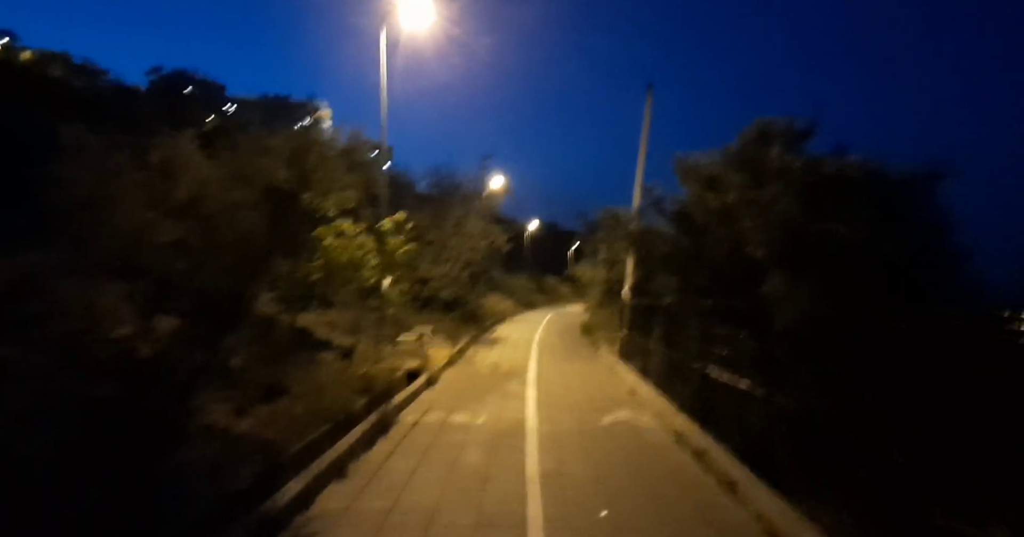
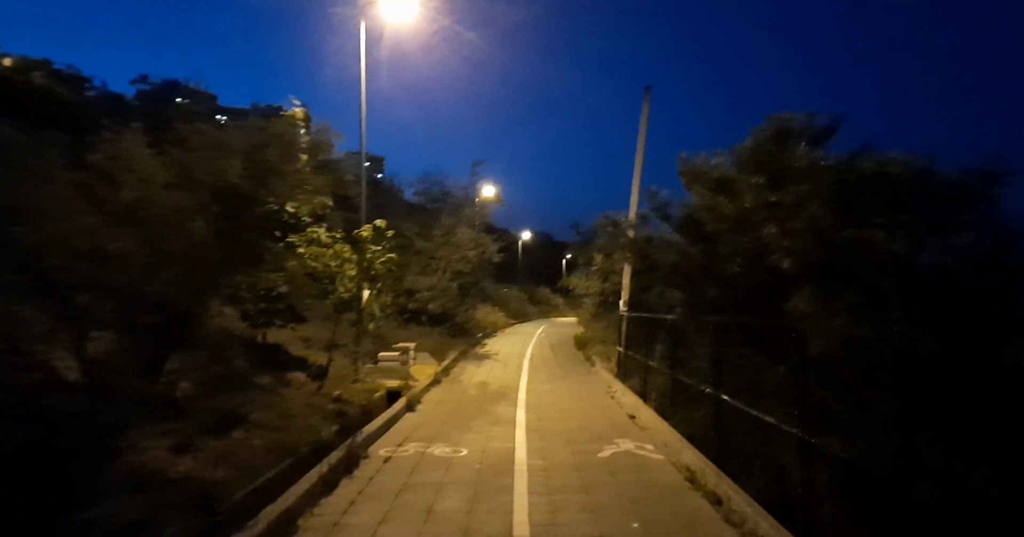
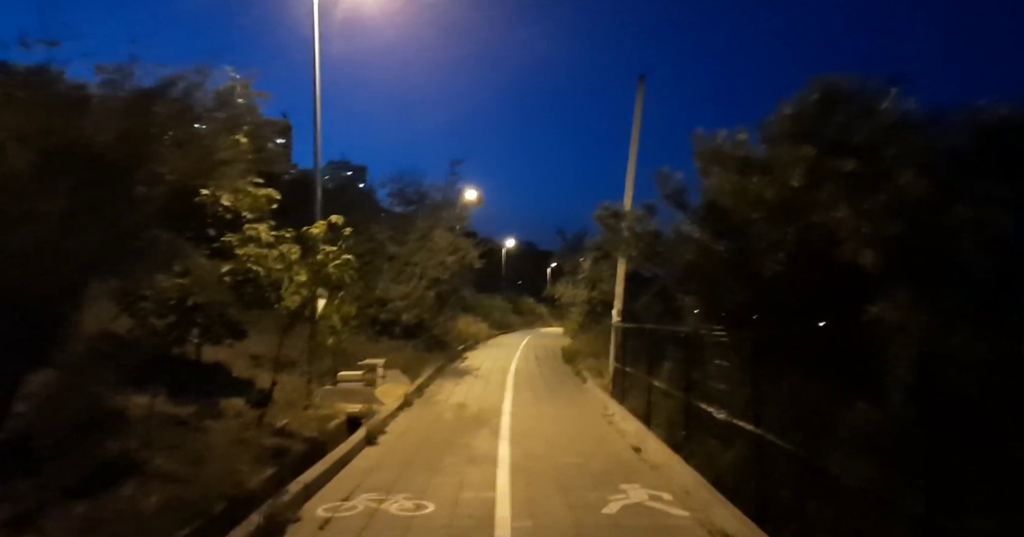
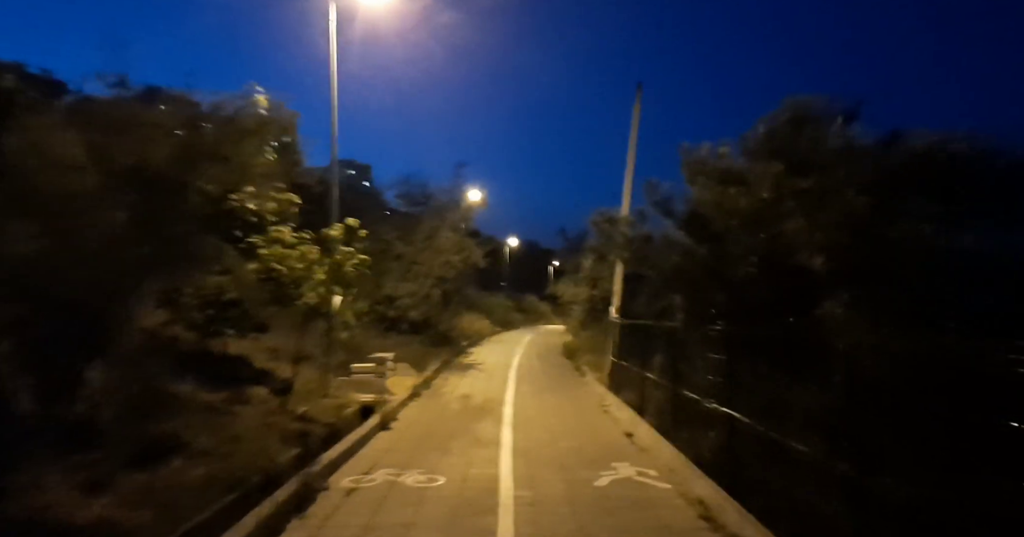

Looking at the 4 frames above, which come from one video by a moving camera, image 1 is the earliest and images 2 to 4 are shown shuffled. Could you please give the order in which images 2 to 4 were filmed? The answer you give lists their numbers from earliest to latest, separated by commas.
2, 4, 3
